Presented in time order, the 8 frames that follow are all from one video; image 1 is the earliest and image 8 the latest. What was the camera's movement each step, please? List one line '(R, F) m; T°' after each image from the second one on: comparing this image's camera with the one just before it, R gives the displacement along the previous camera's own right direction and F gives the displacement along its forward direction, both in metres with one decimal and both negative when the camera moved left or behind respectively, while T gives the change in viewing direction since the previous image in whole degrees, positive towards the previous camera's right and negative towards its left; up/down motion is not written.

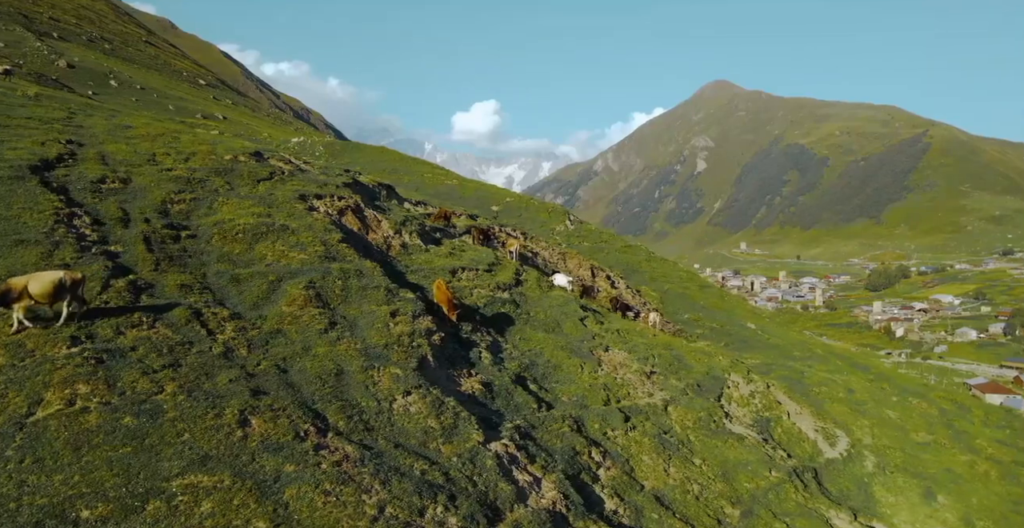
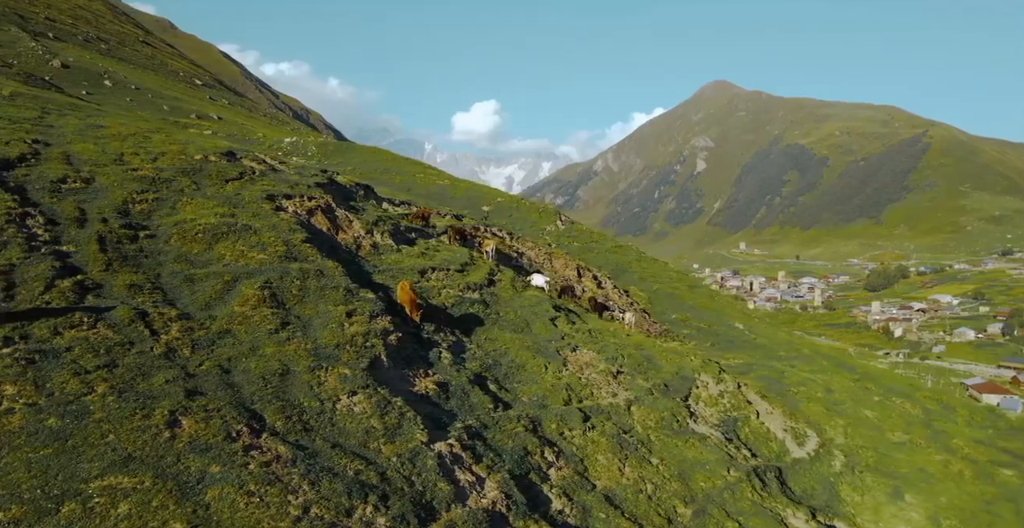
(+0.8, 0.0) m; 0°
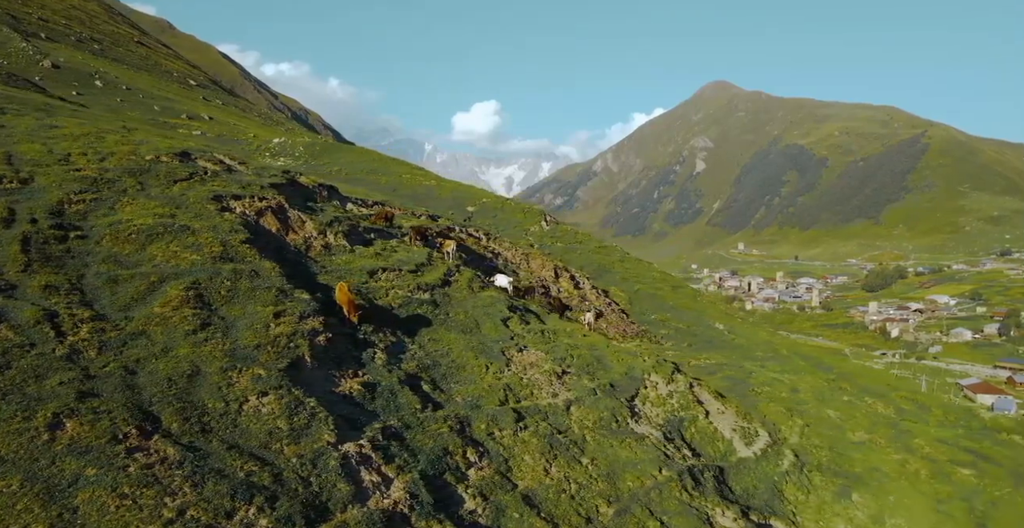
(+1.4, 0.0) m; 0°
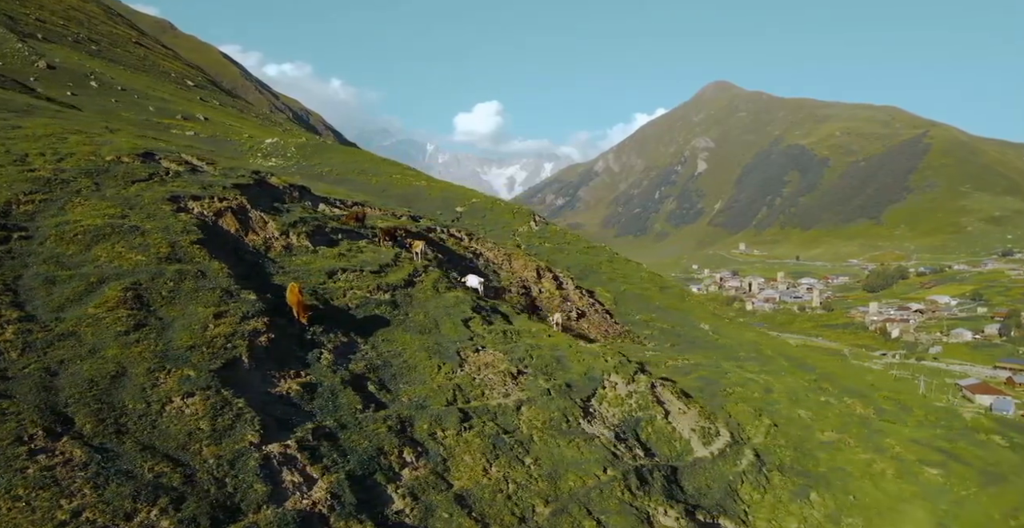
(+1.2, 0.0) m; 0°
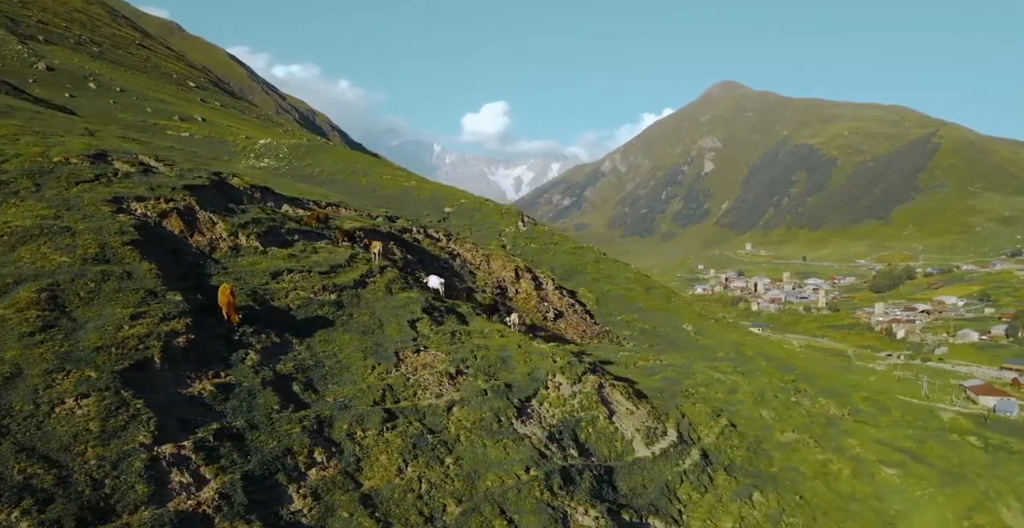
(+1.8, 0.0) m; 0°
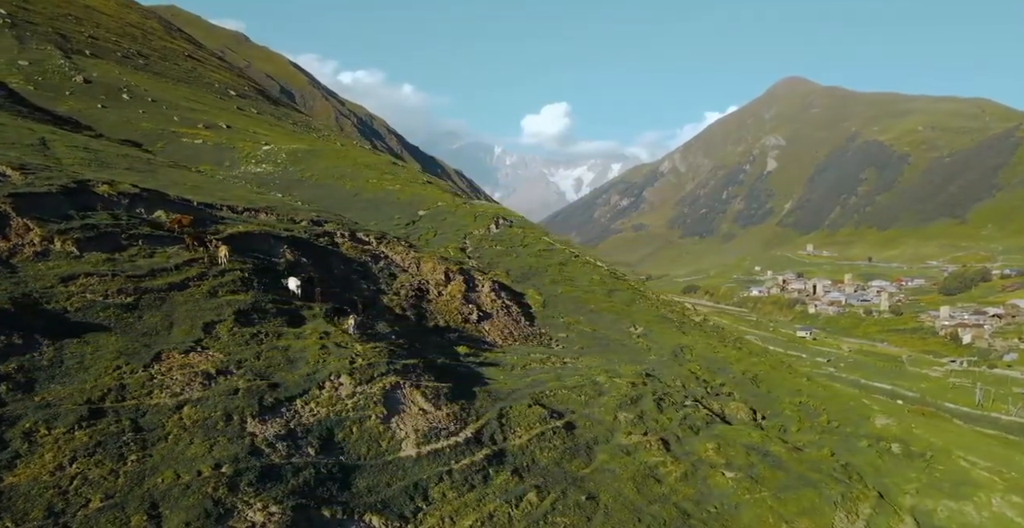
(+7.9, 0.0) m; -3°
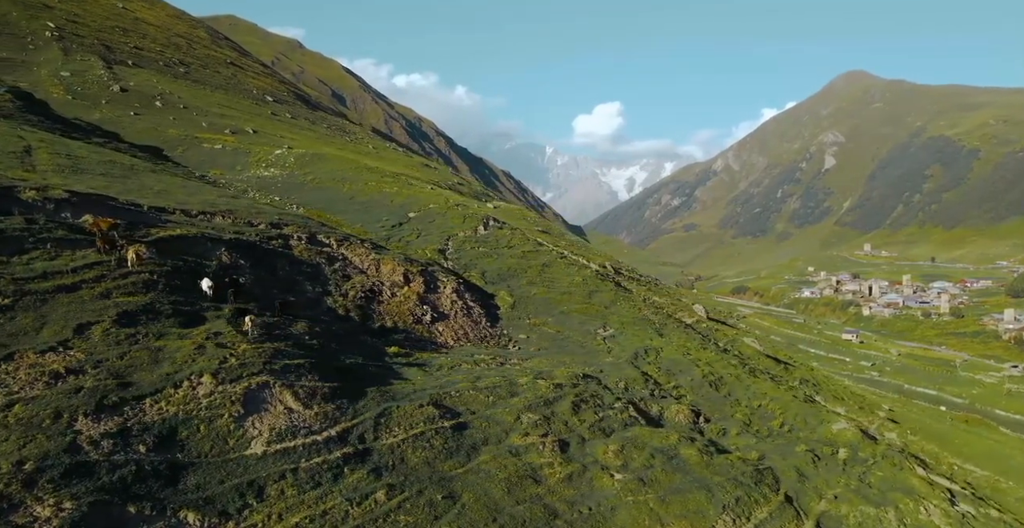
(+5.6, +0.1) m; -3°
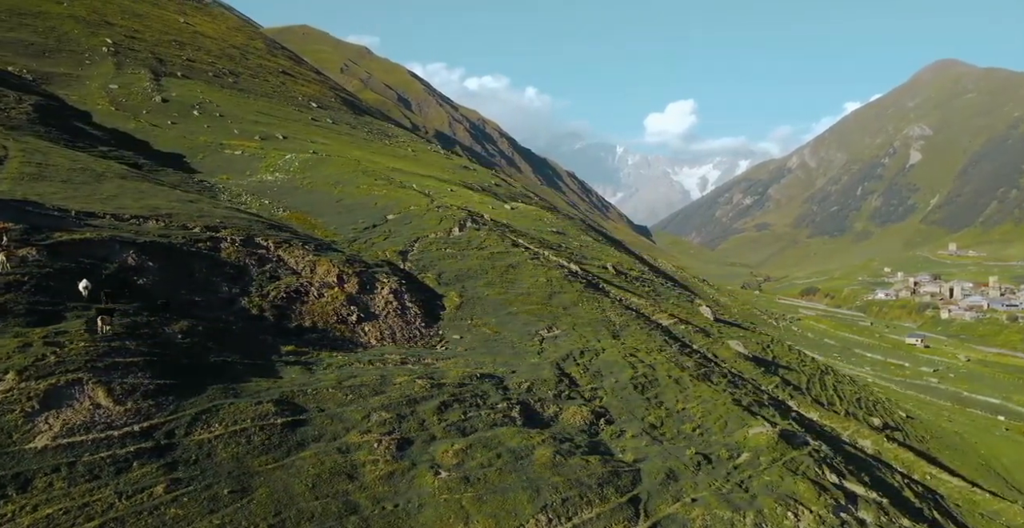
(+8.4, +0.1) m; -4°
